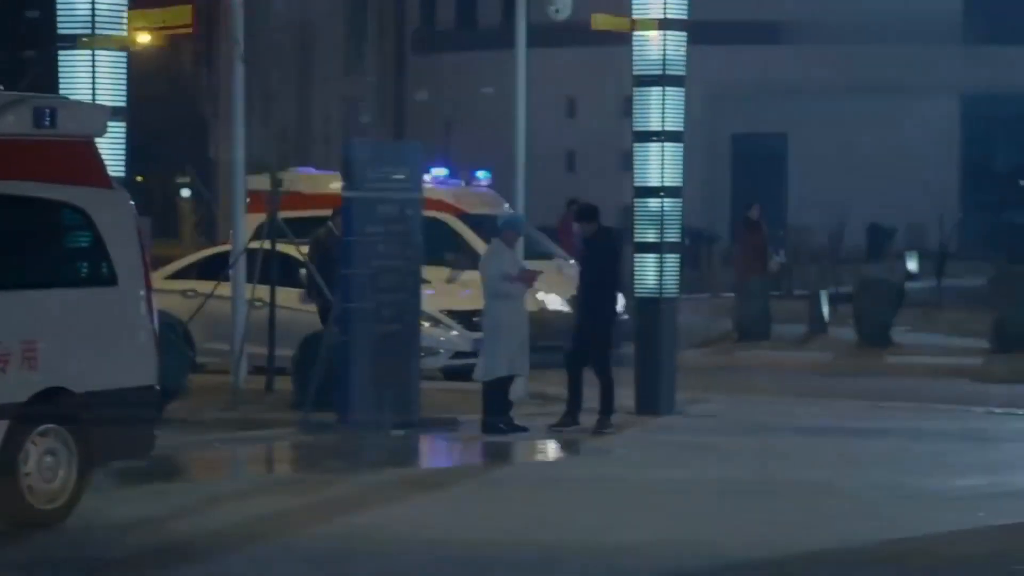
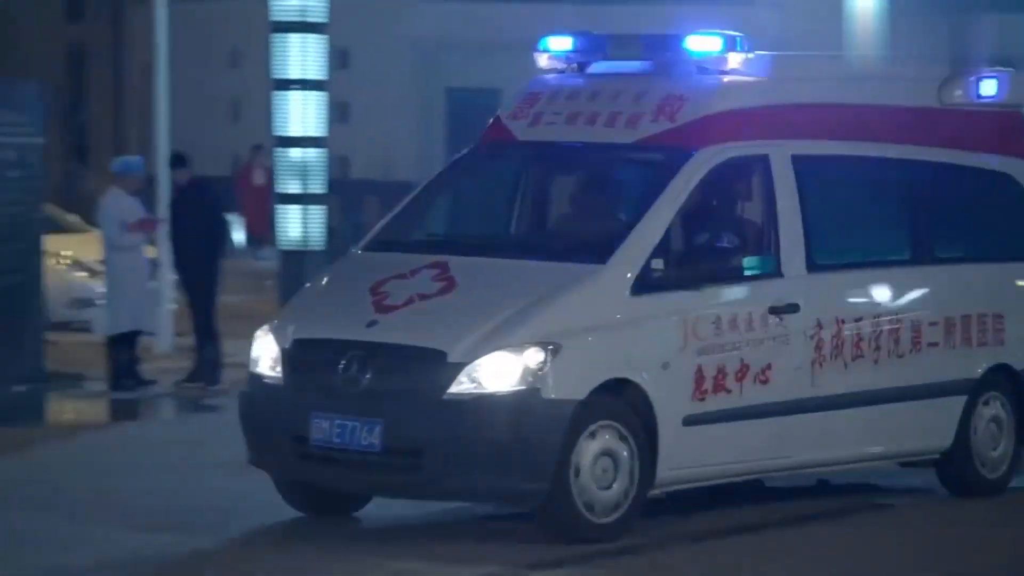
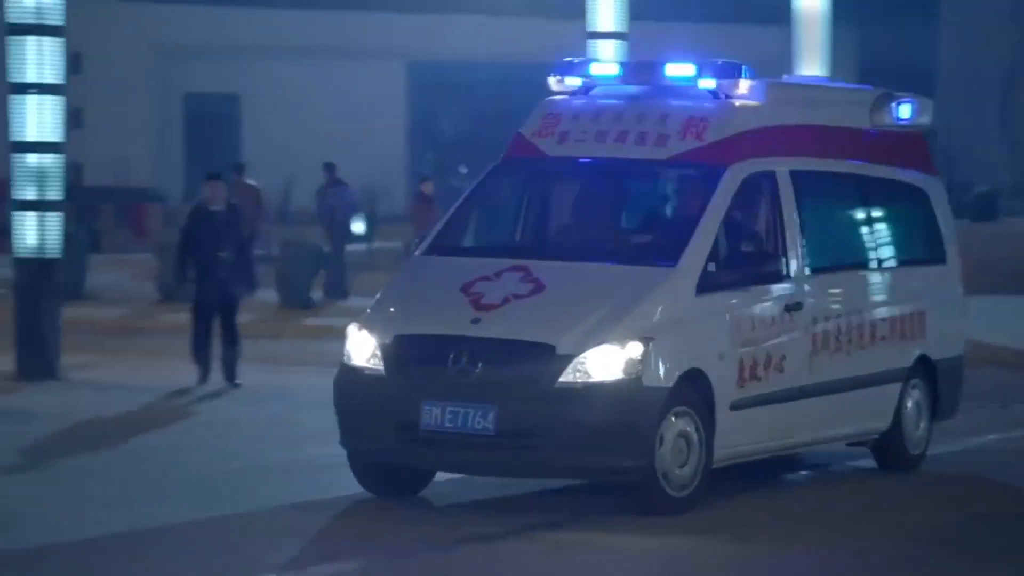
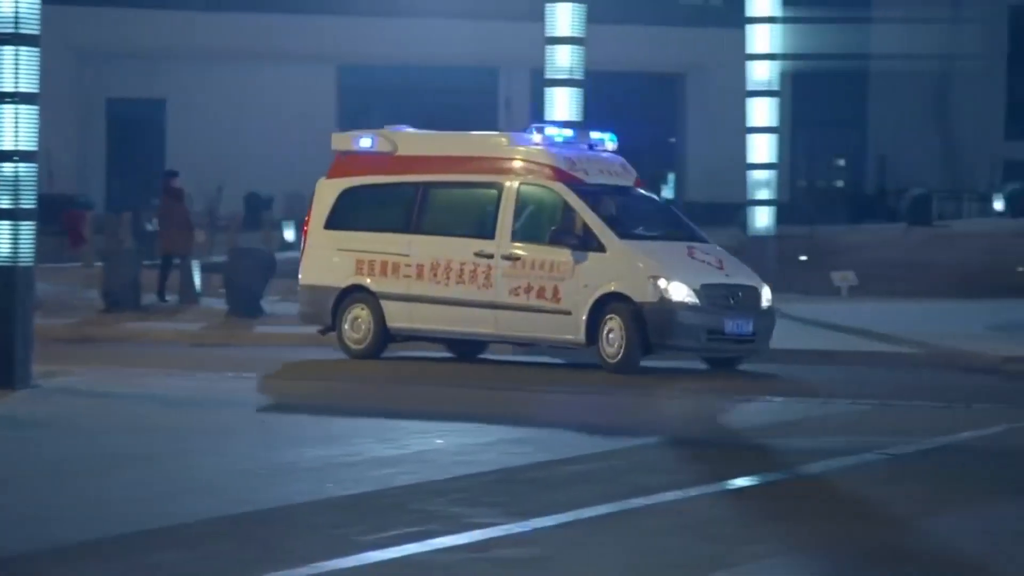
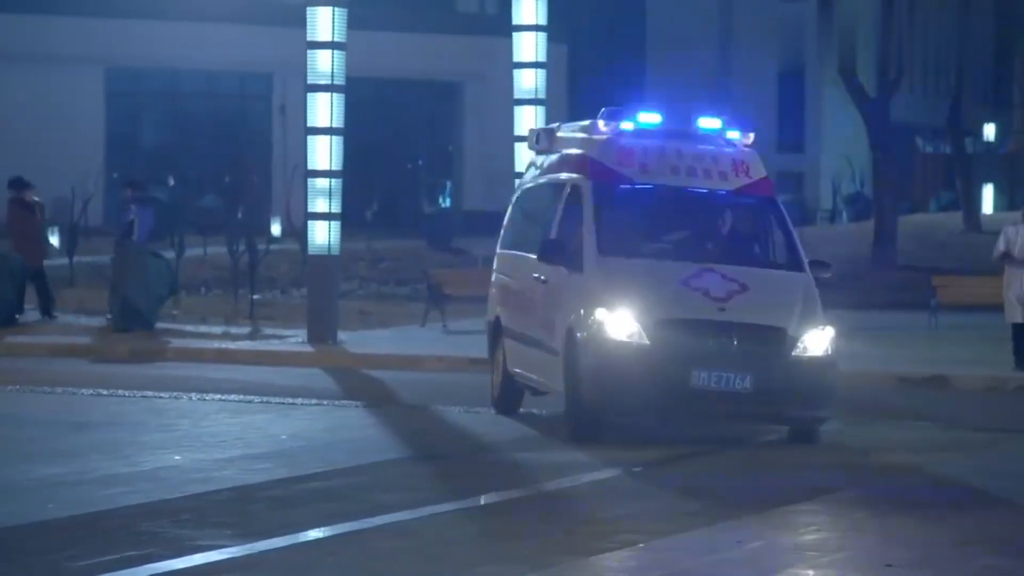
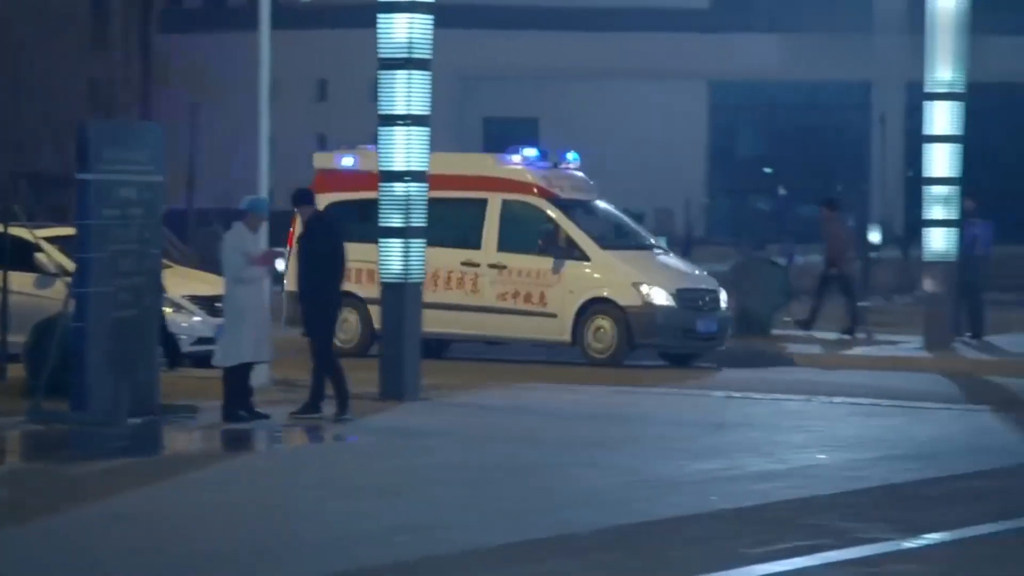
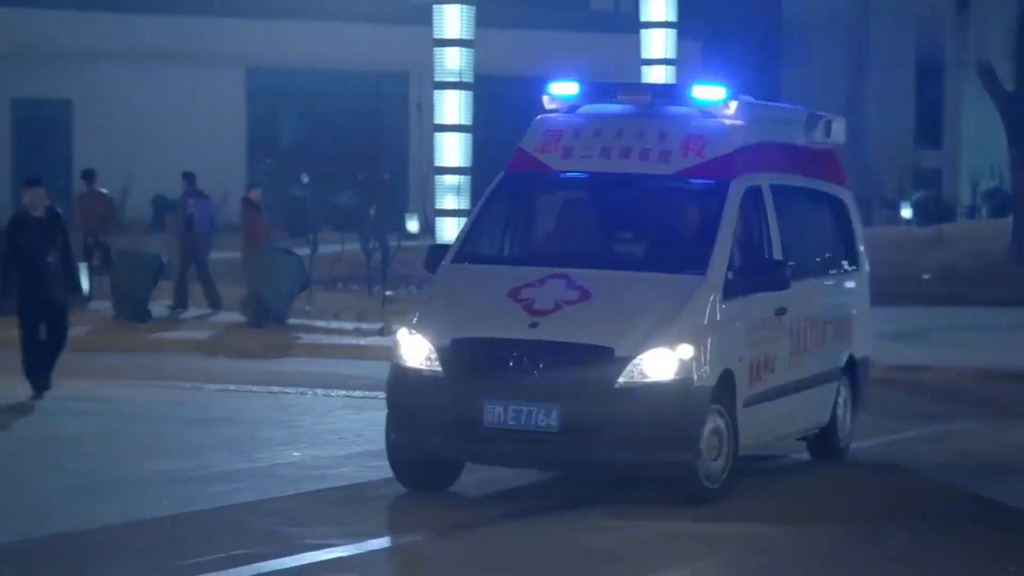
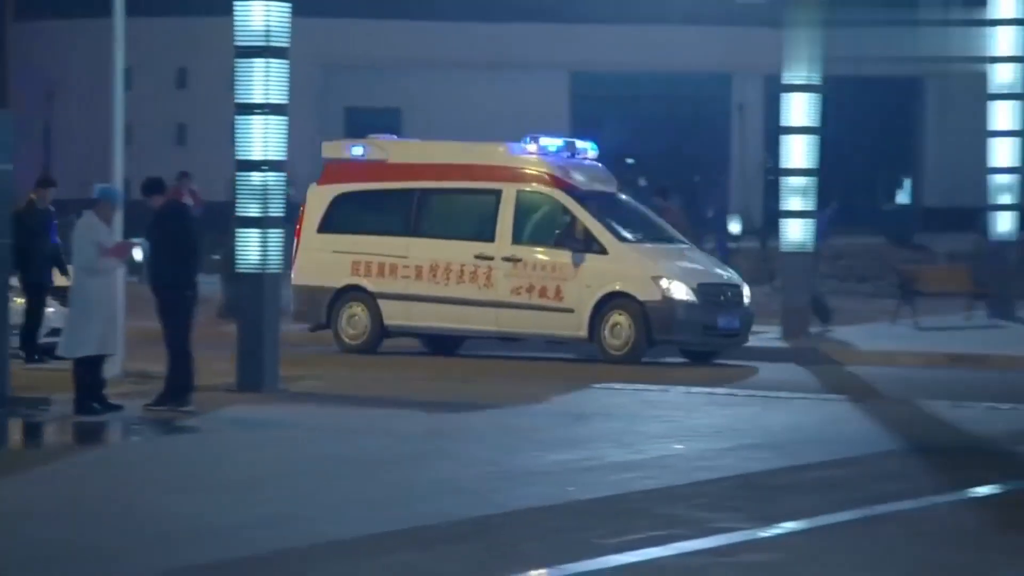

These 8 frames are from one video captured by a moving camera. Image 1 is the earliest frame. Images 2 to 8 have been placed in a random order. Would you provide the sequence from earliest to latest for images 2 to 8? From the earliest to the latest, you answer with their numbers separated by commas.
6, 8, 4, 5, 7, 3, 2
